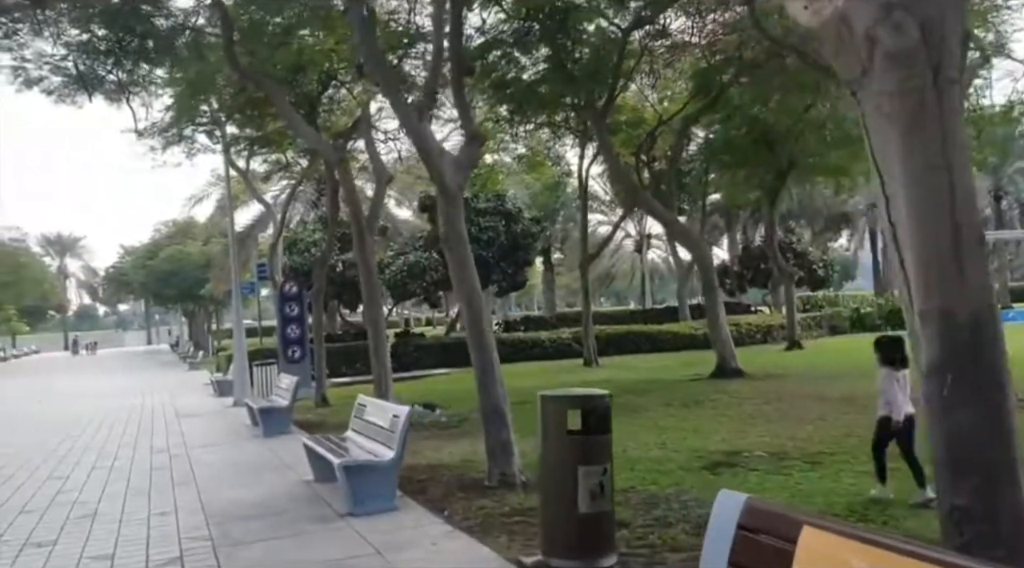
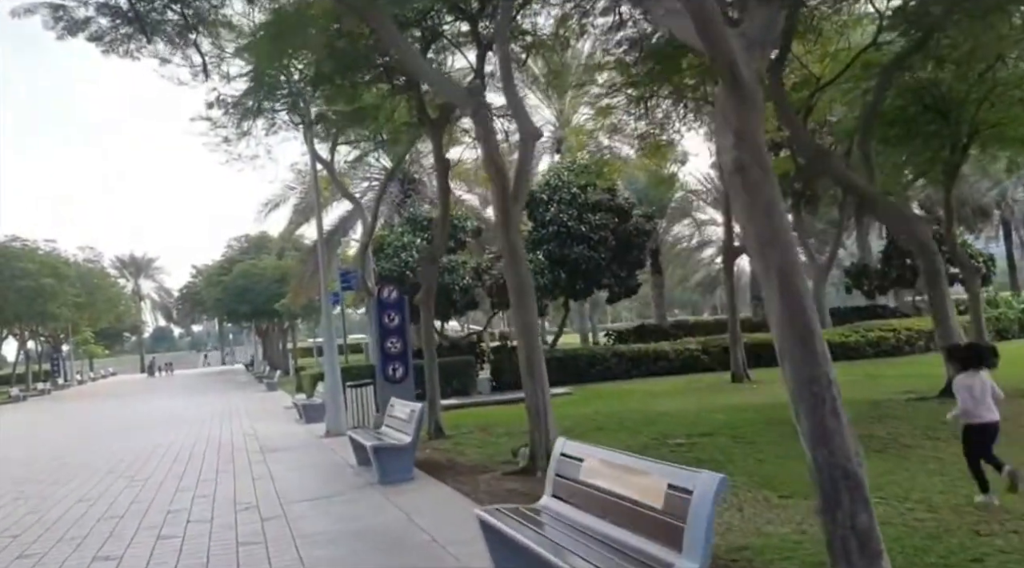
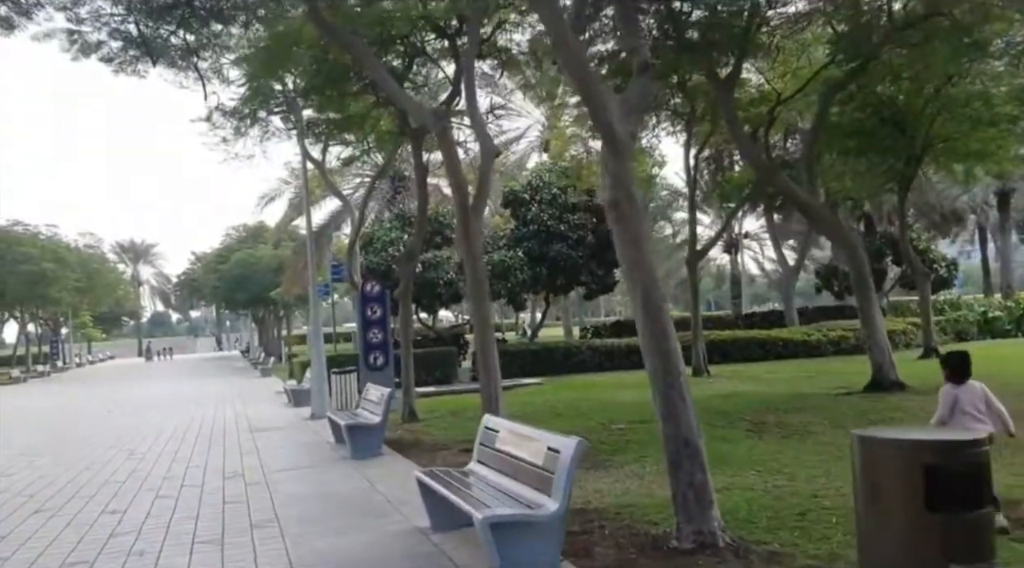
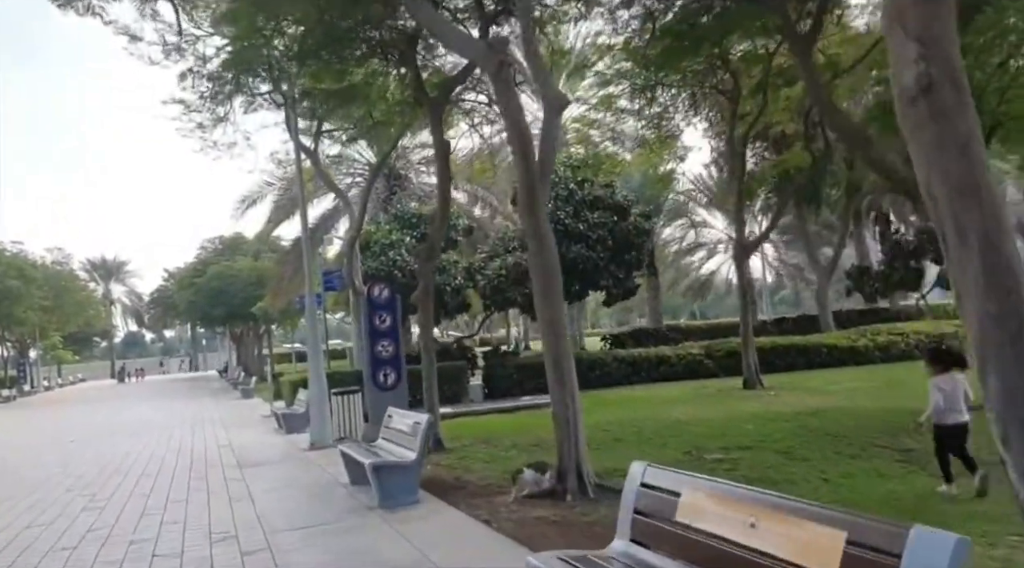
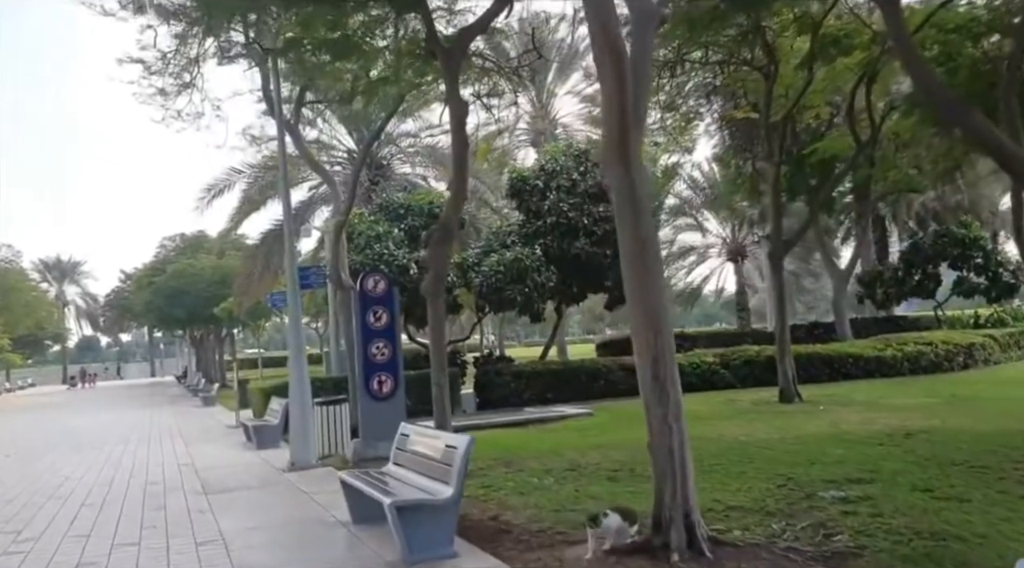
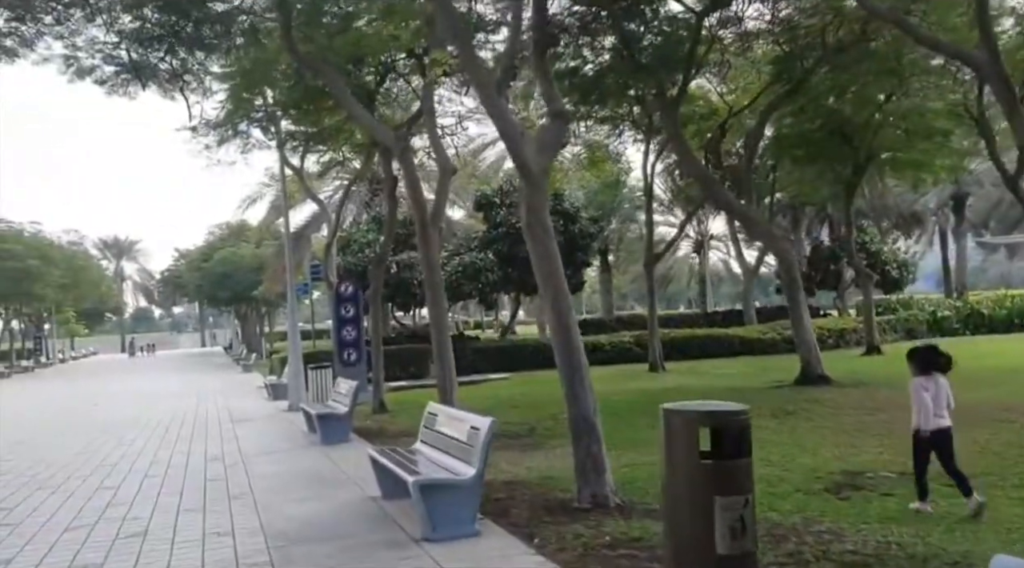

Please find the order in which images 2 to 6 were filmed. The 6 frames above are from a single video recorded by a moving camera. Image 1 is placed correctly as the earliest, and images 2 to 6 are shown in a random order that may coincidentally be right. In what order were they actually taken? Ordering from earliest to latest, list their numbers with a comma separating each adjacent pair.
6, 3, 2, 4, 5
